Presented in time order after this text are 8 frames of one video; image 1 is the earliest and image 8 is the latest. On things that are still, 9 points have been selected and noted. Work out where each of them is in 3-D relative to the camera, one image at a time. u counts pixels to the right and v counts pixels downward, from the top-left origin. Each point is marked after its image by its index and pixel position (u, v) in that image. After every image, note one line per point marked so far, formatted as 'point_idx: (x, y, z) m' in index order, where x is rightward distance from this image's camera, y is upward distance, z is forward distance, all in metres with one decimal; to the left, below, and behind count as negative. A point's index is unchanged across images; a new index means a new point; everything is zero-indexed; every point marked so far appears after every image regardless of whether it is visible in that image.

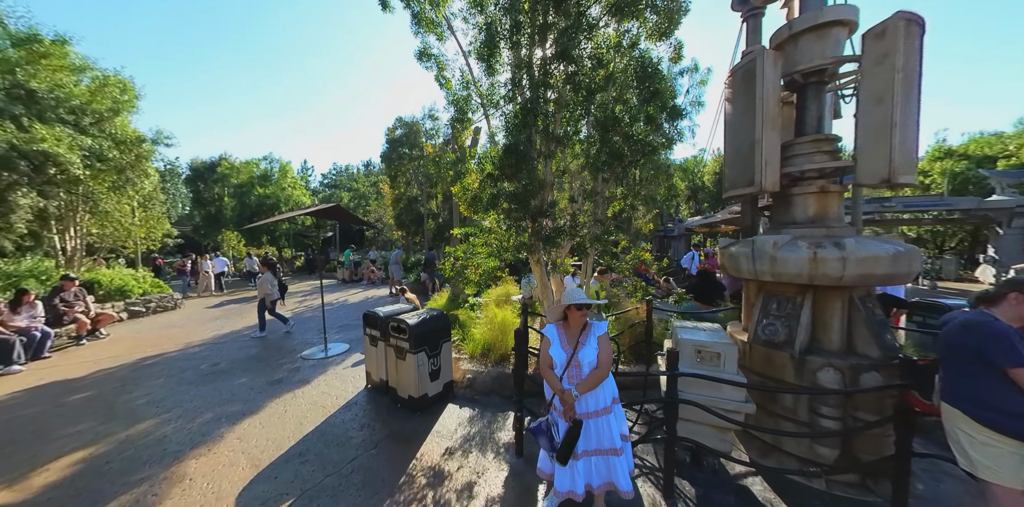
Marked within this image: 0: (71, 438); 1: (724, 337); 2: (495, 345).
0: (-4.9, -2.0, +3.6) m
1: (+1.7, -0.7, +2.6) m
2: (-0.3, -1.3, +4.7) m
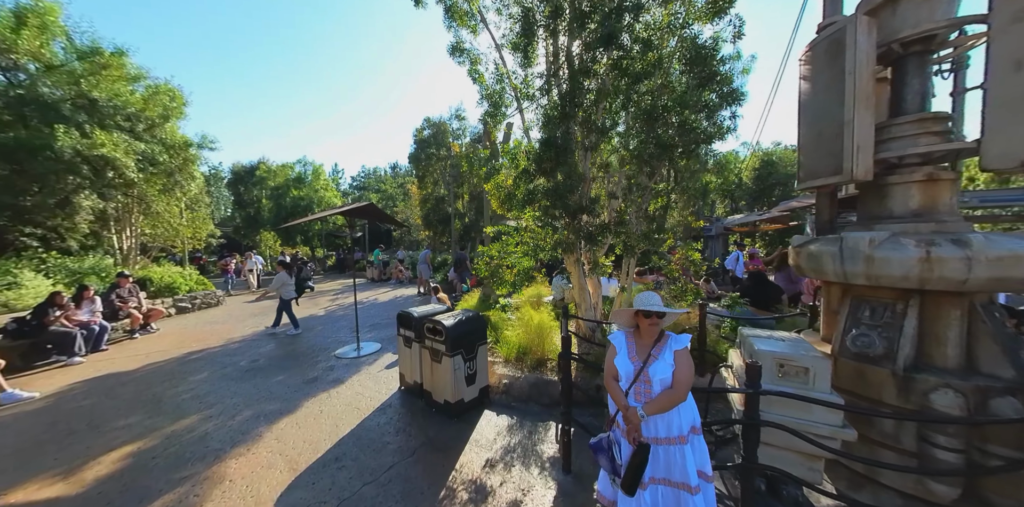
0: (-4.4, -2.0, +3.7) m
1: (+2.1, -0.7, +2.3) m
2: (+0.3, -1.3, +4.5) m
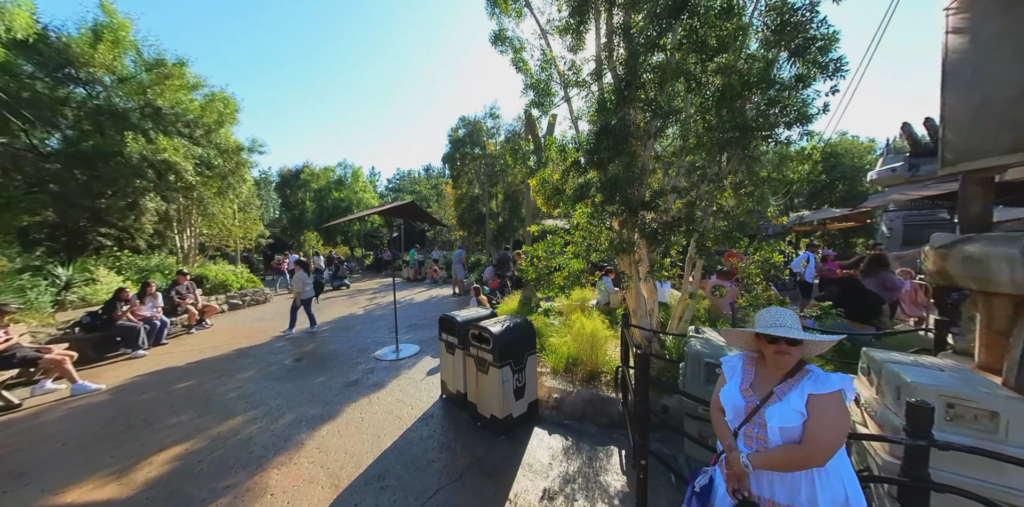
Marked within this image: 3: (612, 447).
0: (-3.9, -2.0, +3.8) m
1: (+2.5, -0.7, +1.7) m
2: (+0.9, -1.3, +4.1) m
3: (+0.9, -1.8, +3.1) m
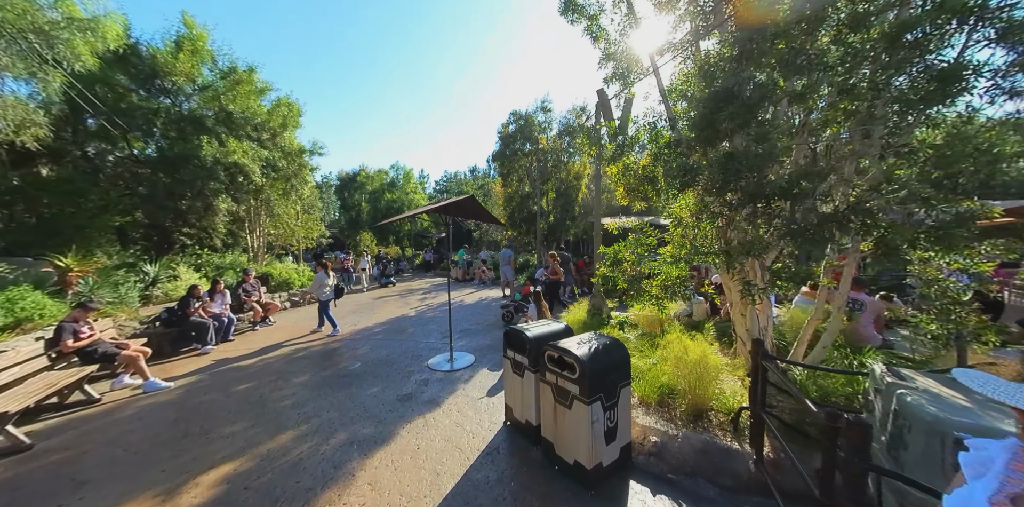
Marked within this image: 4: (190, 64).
0: (-3.1, -2.0, +3.5) m
1: (+3.0, -0.7, +0.6) m
2: (+1.7, -1.4, +3.2) m
3: (+1.6, -1.9, +2.3) m
4: (-8.0, +4.7, +8.2) m
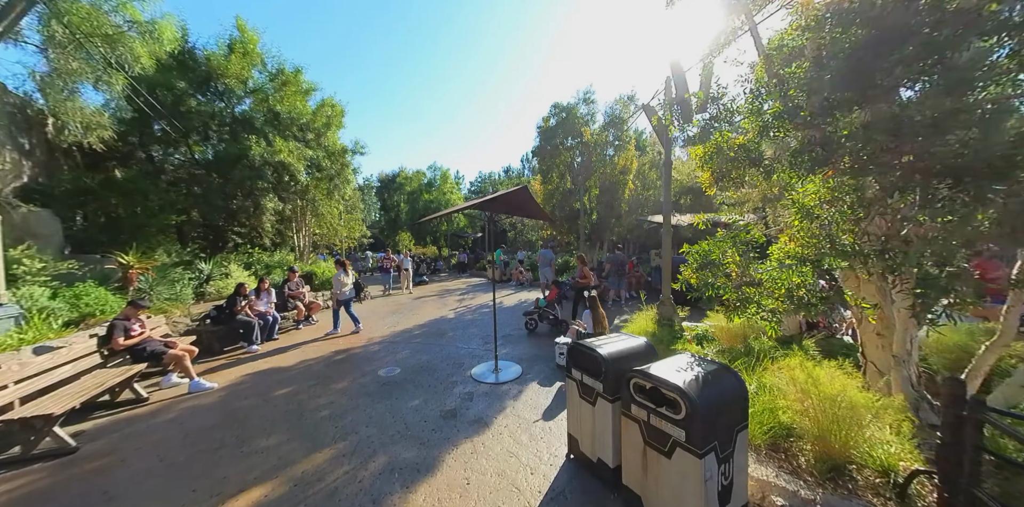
0: (-2.5, -2.0, +3.2) m
1: (+3.3, -0.7, -0.2) m
2: (+2.2, -1.4, +2.4) m
3: (+2.1, -1.9, +1.5) m
4: (-6.9, +4.8, +8.3) m
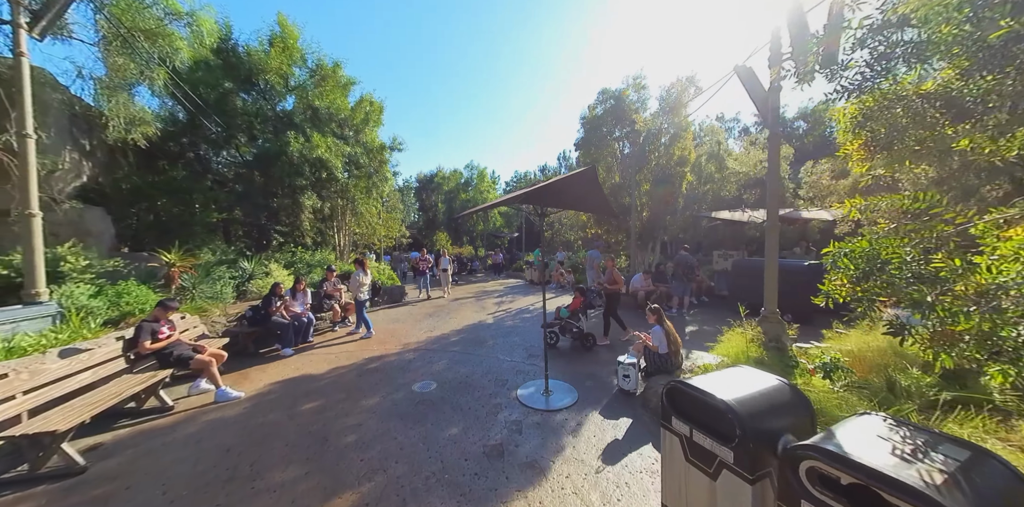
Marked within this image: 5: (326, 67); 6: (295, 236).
0: (-1.9, -2.0, +2.7) m
1: (+3.4, -0.8, -1.4) m
2: (+2.7, -1.4, +1.4) m
3: (+2.4, -1.9, +0.5) m
4: (-5.8, +4.8, +8.2) m
5: (-5.1, +5.1, +9.0) m
6: (-6.8, +0.6, +10.3) m
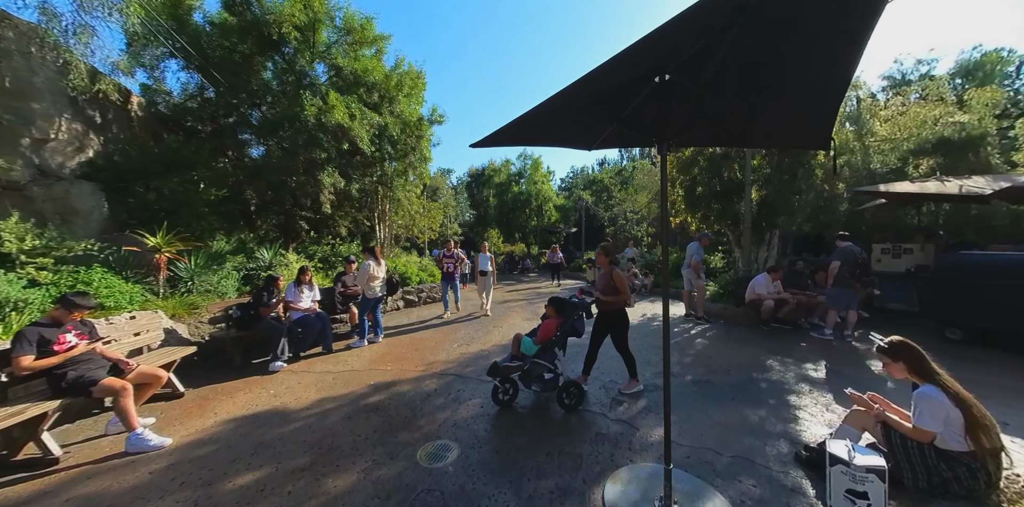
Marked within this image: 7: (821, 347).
0: (-1.6, -1.7, +0.8) m
1: (+3.0, -0.5, -4.0) m
2: (+2.7, -1.2, -1.2) m
3: (+2.3, -1.7, -2.1) m
4: (-4.4, +5.1, +6.9) m
5: (-3.7, +5.4, +7.6) m
6: (-5.2, +0.8, +9.2) m
7: (+5.0, -1.5, +5.3) m
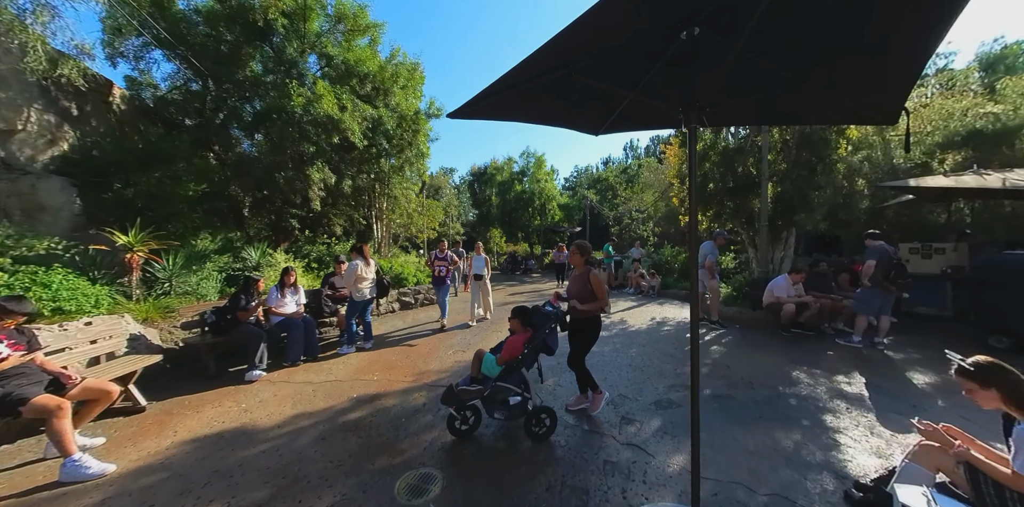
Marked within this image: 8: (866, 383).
0: (-1.7, -1.7, +0.4) m
1: (+2.8, -0.5, -4.5) m
2: (+2.6, -1.2, -1.6) m
3: (+2.2, -1.7, -2.5) m
4: (-4.4, +5.1, +6.6) m
5: (-3.7, +5.4, +7.2) m
6: (-5.2, +0.8, +8.8) m
7: (+5.0, -1.5, +4.8) m
8: (+4.2, -1.5, +3.9) m
